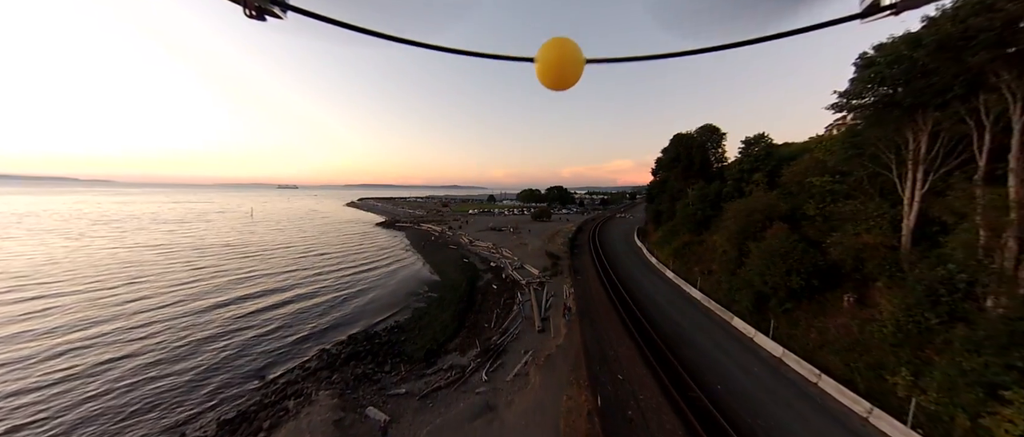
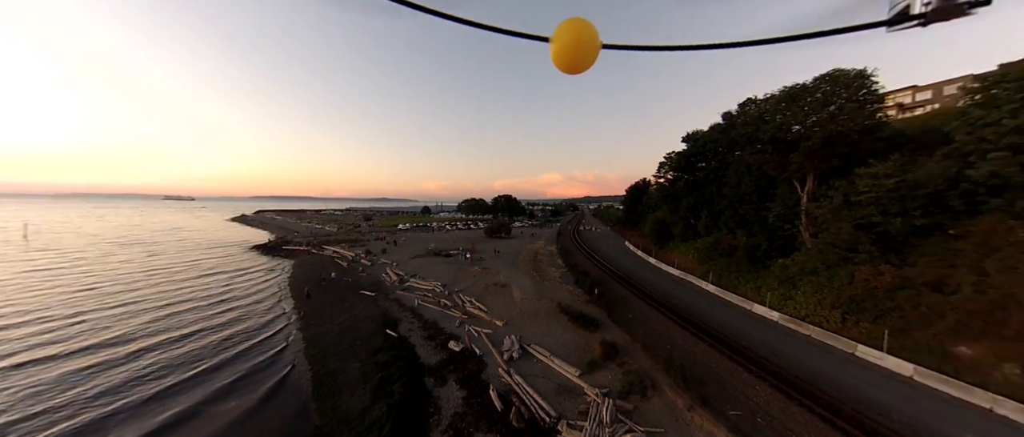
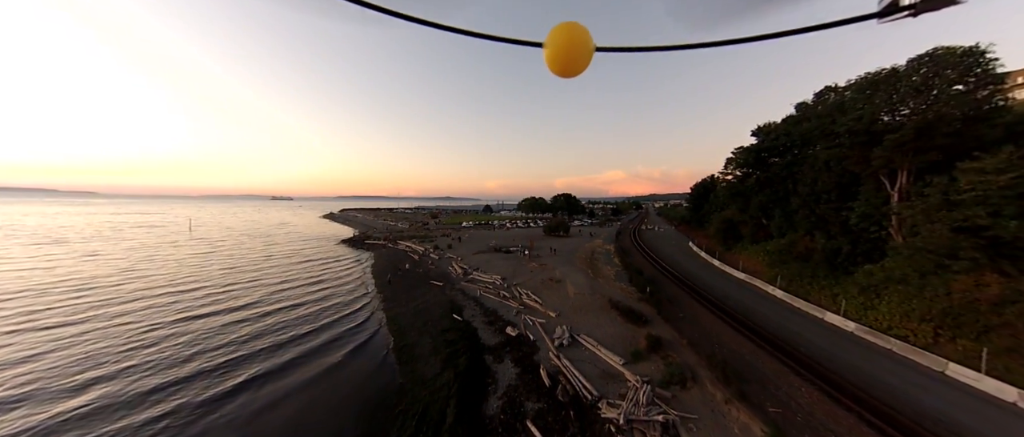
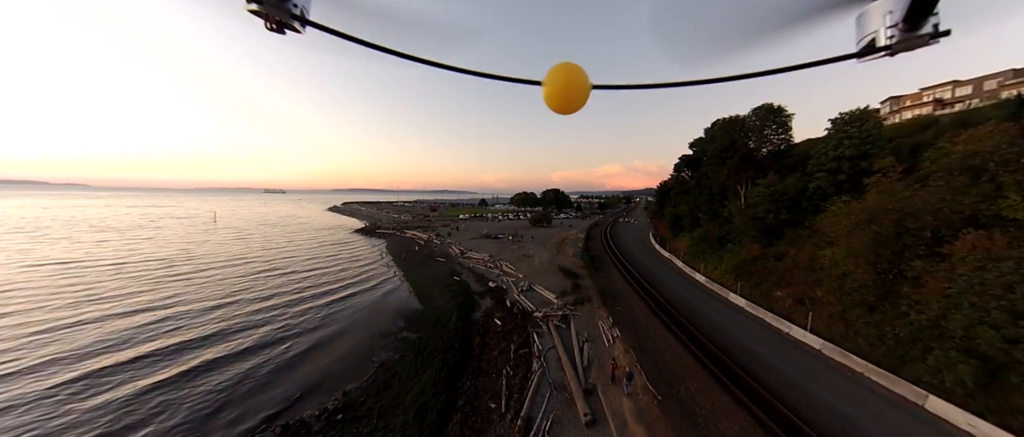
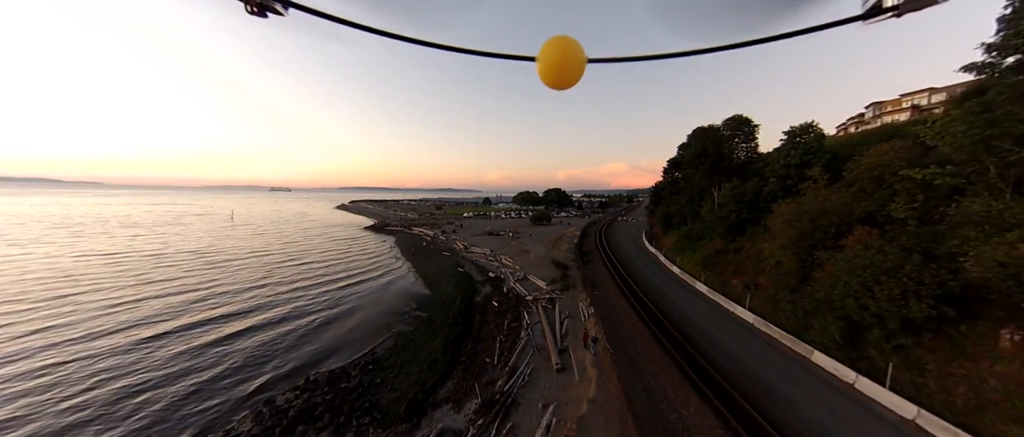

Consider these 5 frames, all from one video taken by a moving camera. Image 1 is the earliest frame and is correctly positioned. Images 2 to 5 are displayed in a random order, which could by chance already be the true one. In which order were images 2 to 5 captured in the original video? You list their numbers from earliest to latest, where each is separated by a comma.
5, 4, 3, 2
